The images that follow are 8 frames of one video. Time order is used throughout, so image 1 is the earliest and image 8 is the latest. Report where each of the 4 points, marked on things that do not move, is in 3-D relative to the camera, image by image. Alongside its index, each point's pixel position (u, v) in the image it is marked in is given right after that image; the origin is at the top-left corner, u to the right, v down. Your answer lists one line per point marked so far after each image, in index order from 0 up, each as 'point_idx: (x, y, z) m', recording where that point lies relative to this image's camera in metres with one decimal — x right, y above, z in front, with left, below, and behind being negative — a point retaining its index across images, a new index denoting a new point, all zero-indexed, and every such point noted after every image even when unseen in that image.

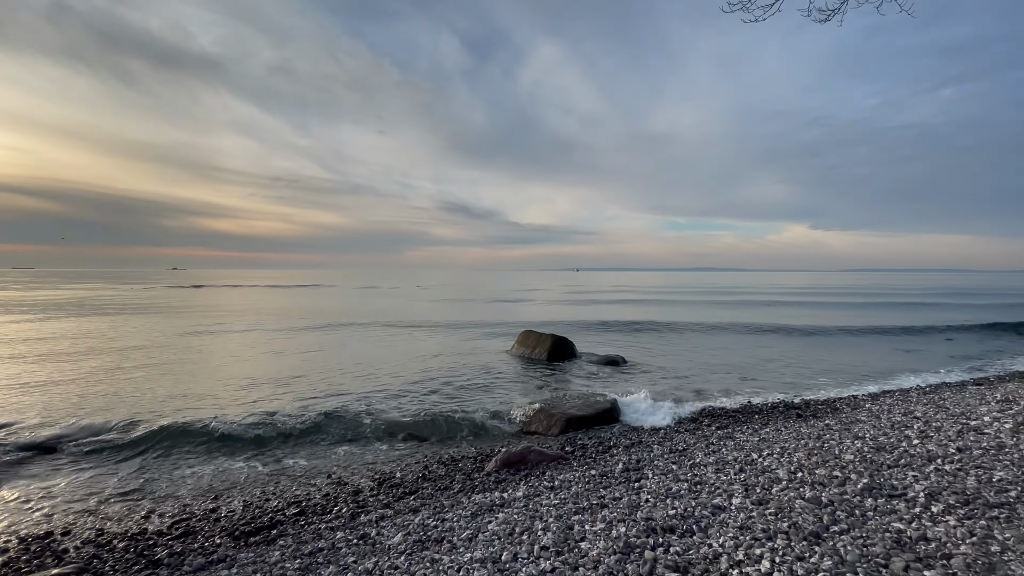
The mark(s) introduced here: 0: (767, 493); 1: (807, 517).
0: (+2.8, -2.2, +5.4) m
1: (+2.7, -2.1, +4.5) m
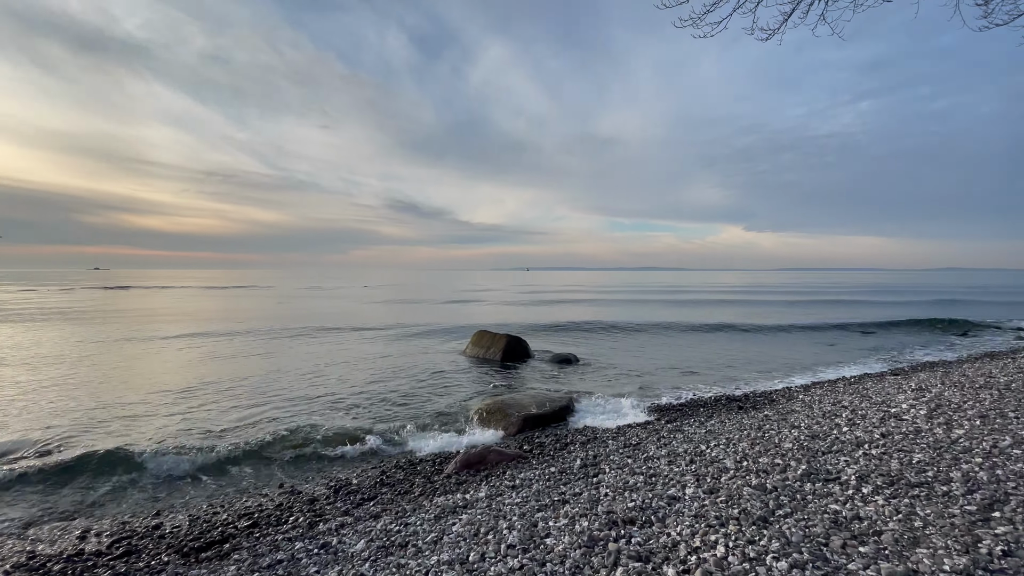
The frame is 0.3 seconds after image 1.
0: (+2.4, -2.2, +5.7) m
1: (+2.4, -2.1, +4.8) m
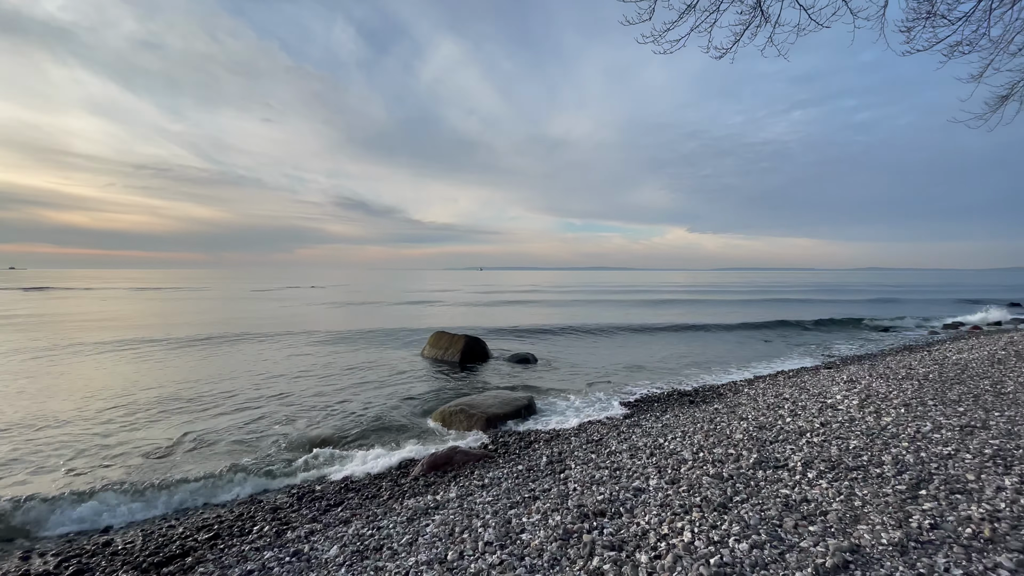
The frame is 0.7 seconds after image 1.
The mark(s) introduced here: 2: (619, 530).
0: (+2.0, -2.3, +6.0) m
1: (+2.2, -2.1, +5.2) m
2: (+1.0, -2.3, +4.6) m
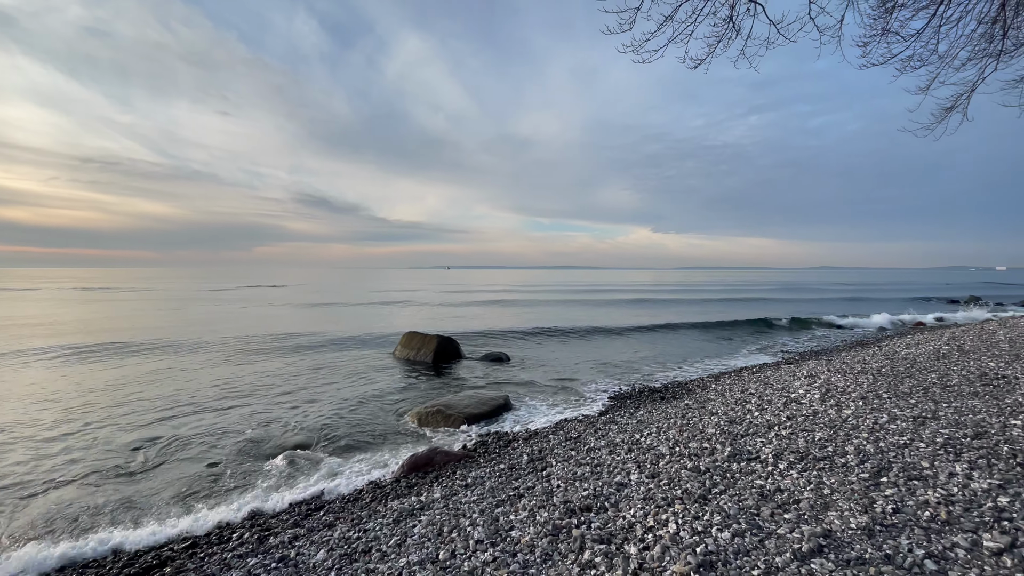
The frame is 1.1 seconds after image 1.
0: (+1.9, -2.3, +6.3) m
1: (+2.0, -2.1, +5.4) m
2: (+0.9, -2.3, +4.7) m
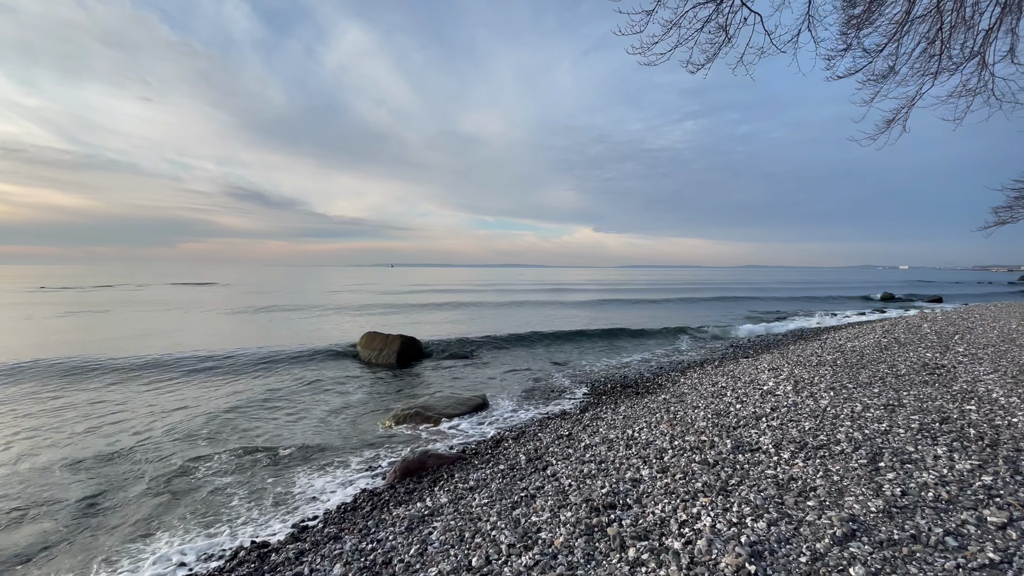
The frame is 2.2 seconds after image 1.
0: (+2.0, -2.3, +6.4) m
1: (+2.2, -2.1, +5.6) m
2: (+1.2, -2.3, +4.8) m
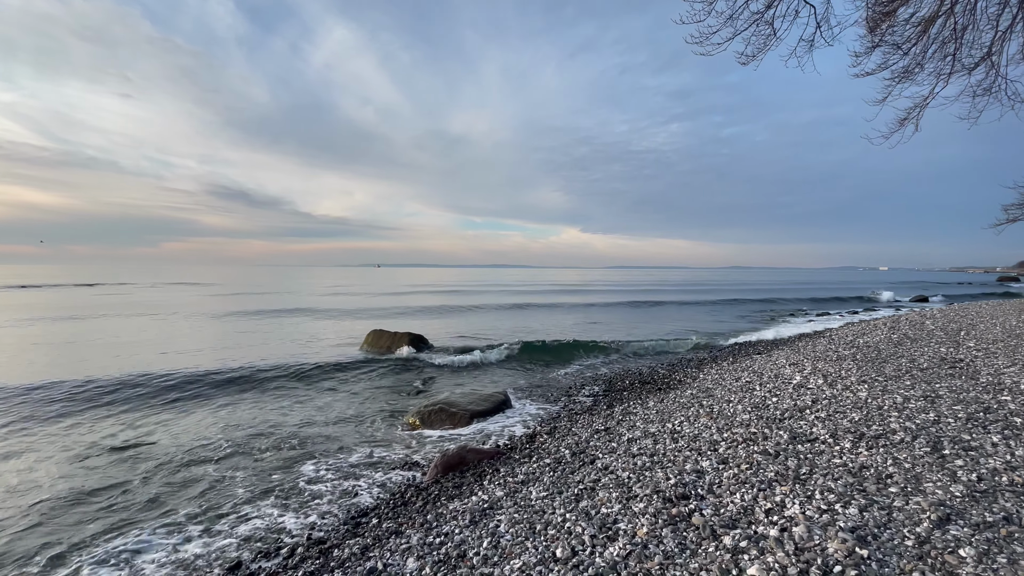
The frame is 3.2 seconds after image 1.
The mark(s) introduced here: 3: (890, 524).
0: (+2.7, -2.1, +6.4) m
1: (+3.0, -2.0, +5.6) m
2: (+2.0, -2.1, +4.8) m
3: (+3.1, -1.9, +4.0) m
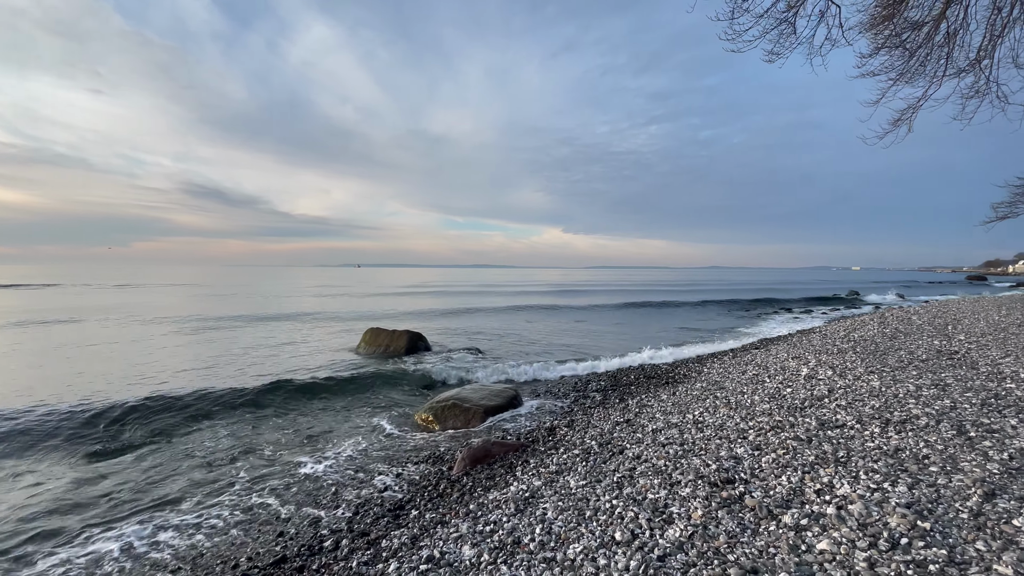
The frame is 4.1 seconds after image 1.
0: (+3.2, -2.0, +6.6) m
1: (+3.5, -1.9, +5.8) m
2: (+2.5, -2.0, +4.9) m
3: (+3.6, -1.8, +4.2) m
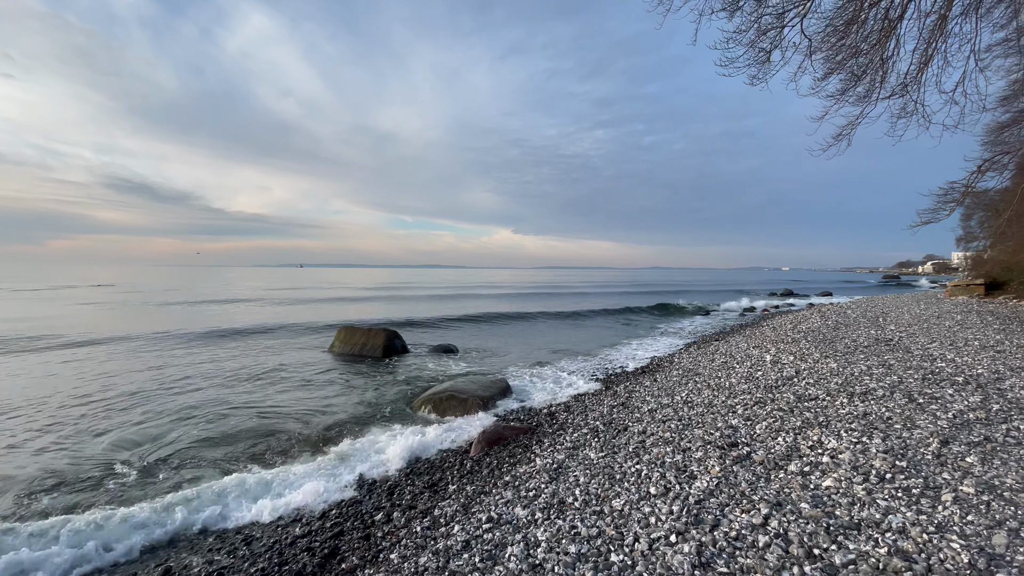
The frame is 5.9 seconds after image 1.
0: (+3.5, -1.9, +7.5) m
1: (+3.9, -1.8, +6.8) m
2: (+3.0, -1.9, +5.8) m
3: (+4.2, -1.7, +5.2) m
